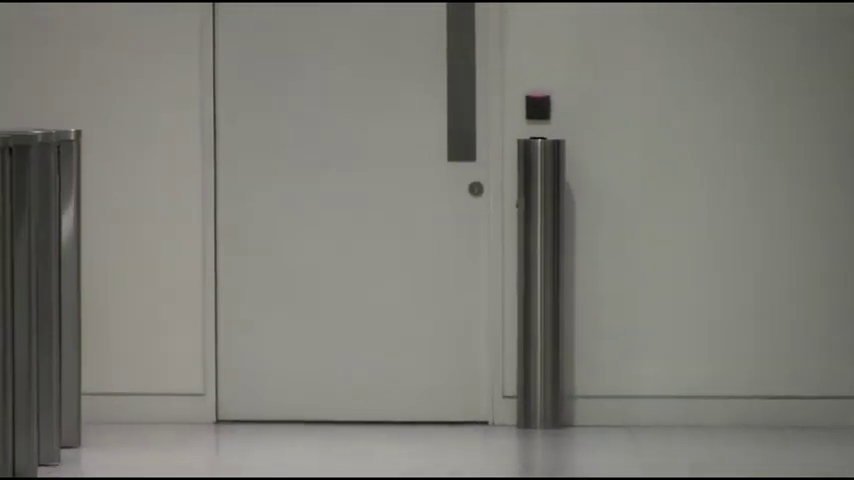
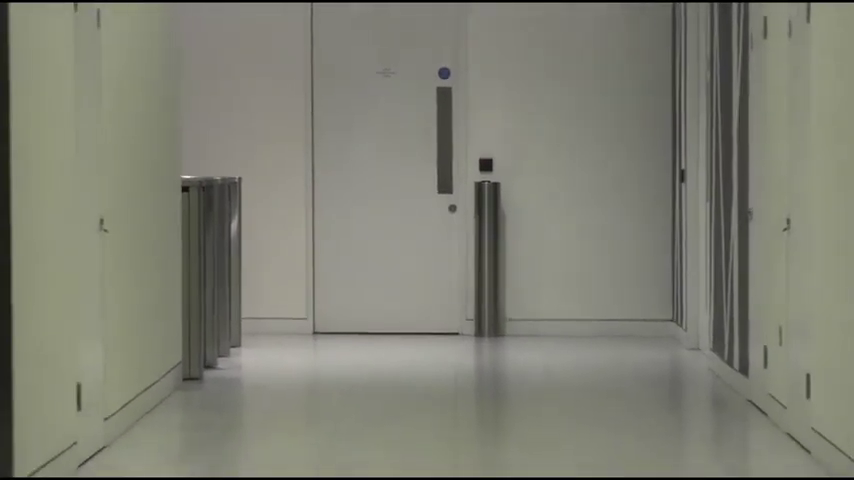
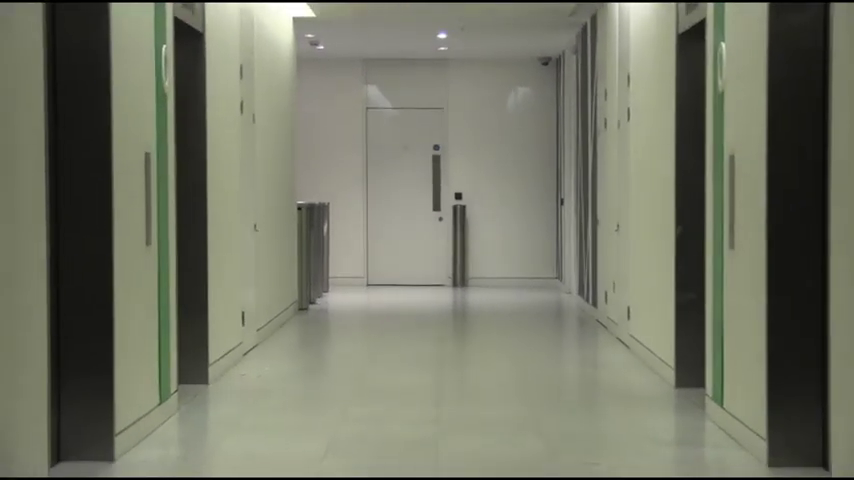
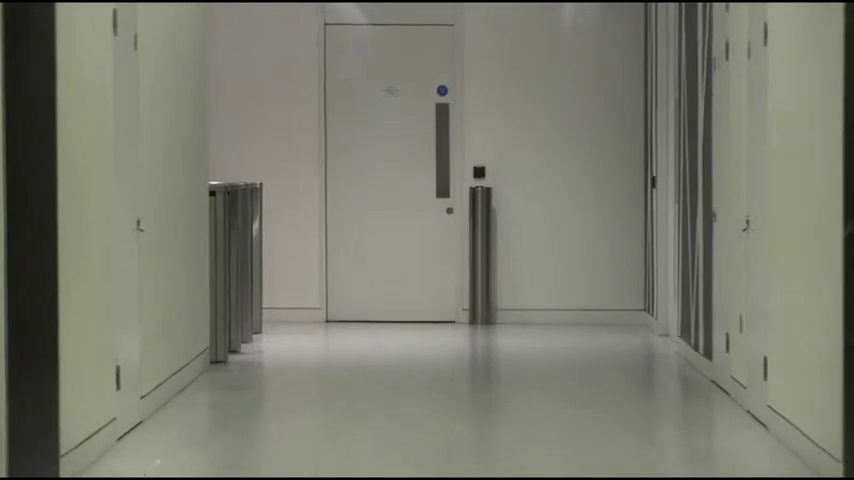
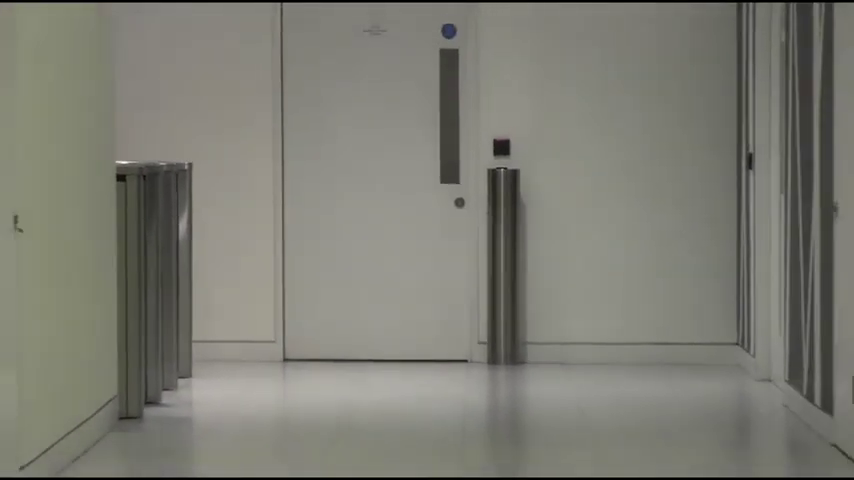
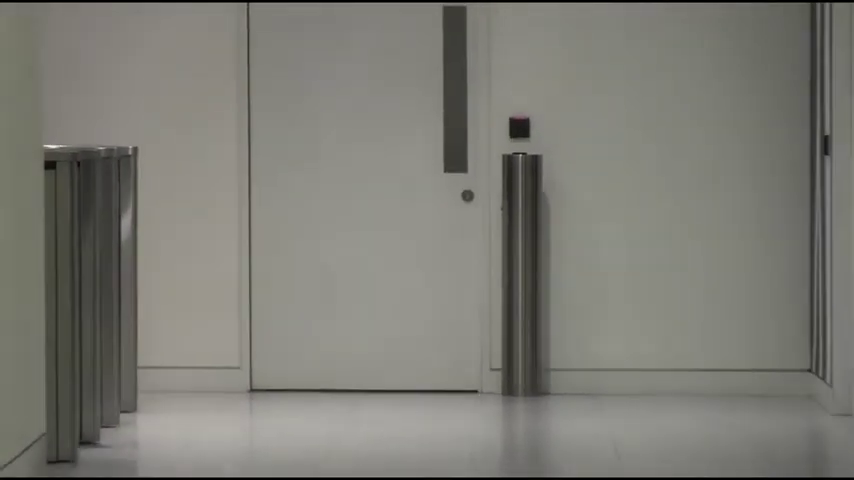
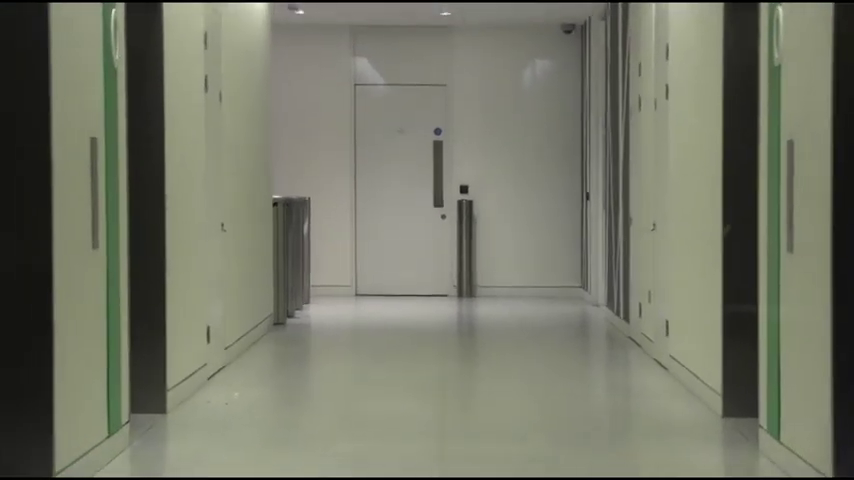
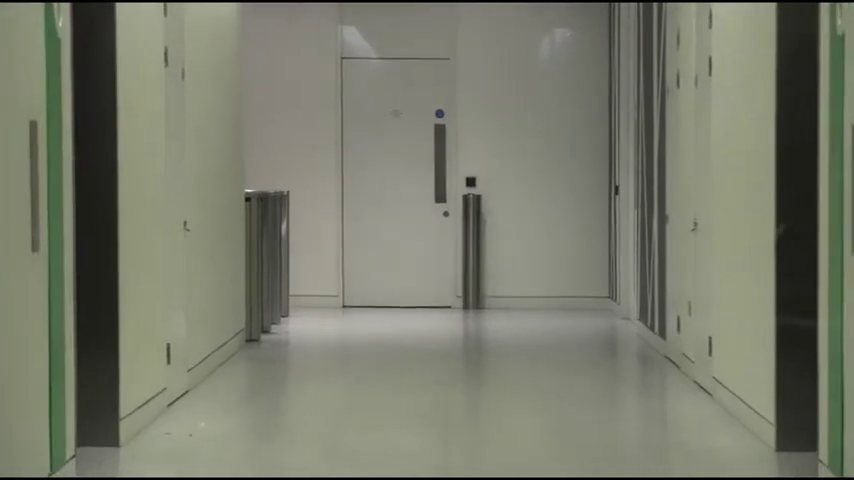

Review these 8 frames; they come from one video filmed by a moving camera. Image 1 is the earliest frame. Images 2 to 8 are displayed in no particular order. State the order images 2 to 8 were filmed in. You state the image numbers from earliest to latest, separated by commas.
6, 5, 2, 4, 8, 7, 3
